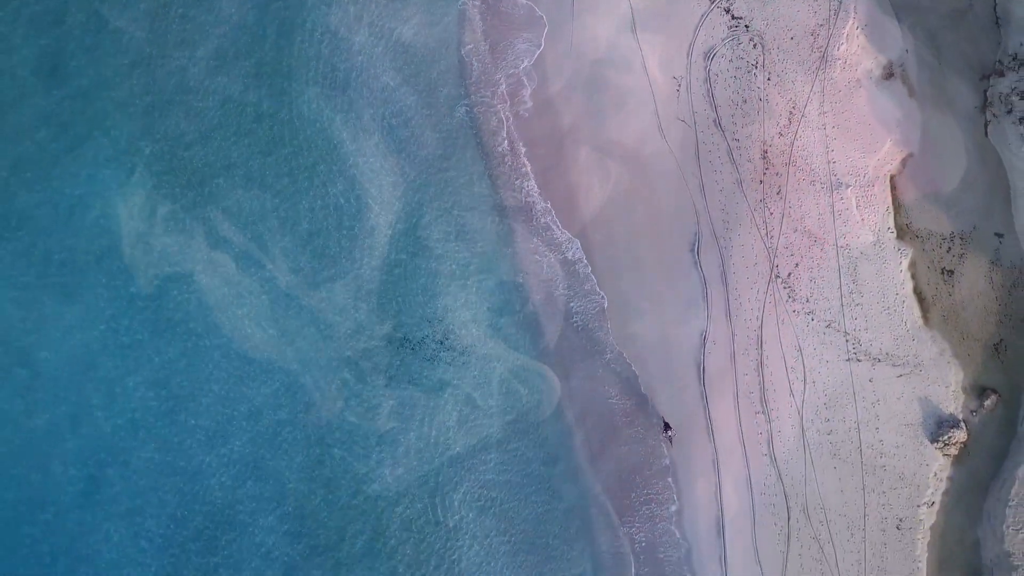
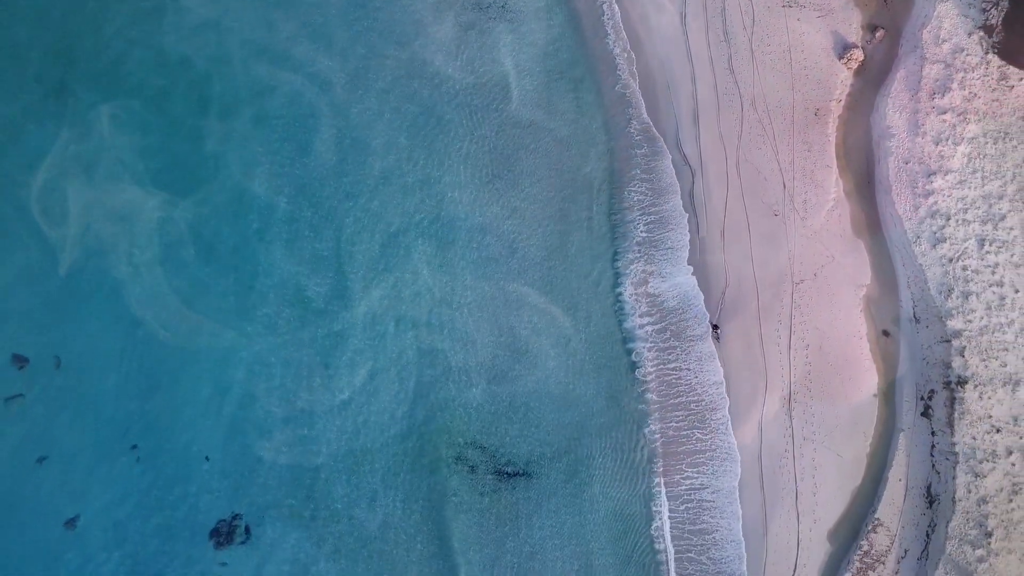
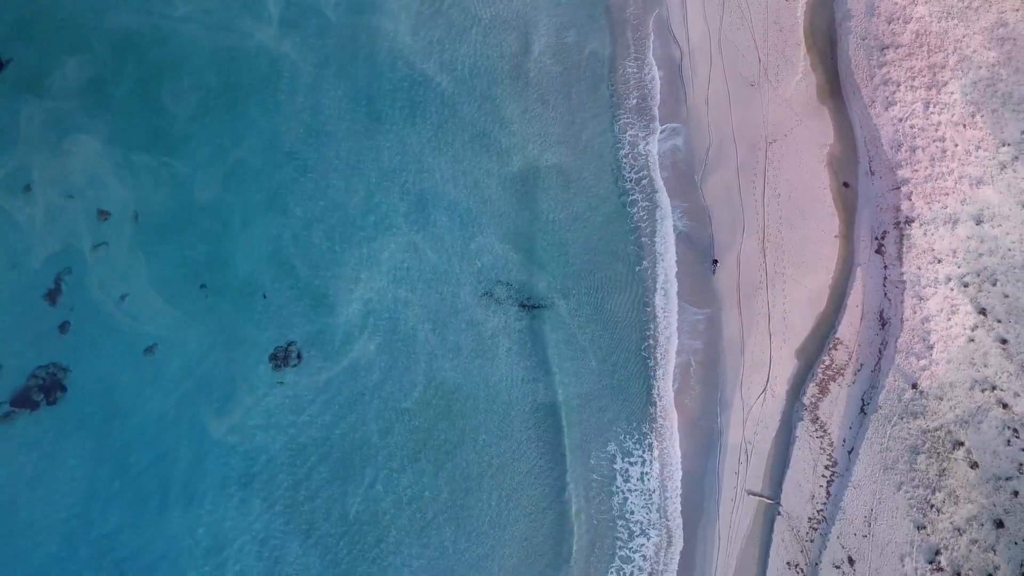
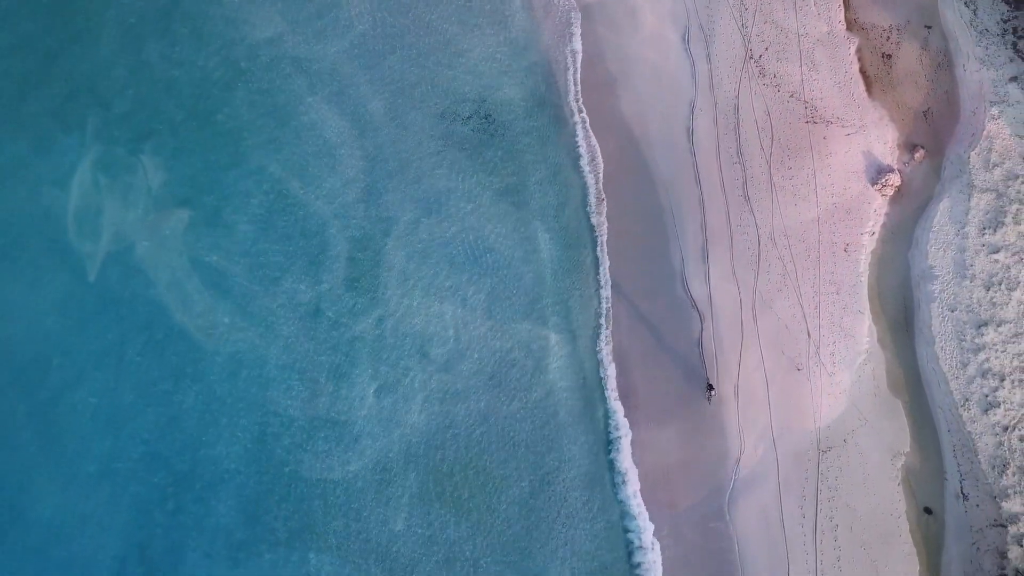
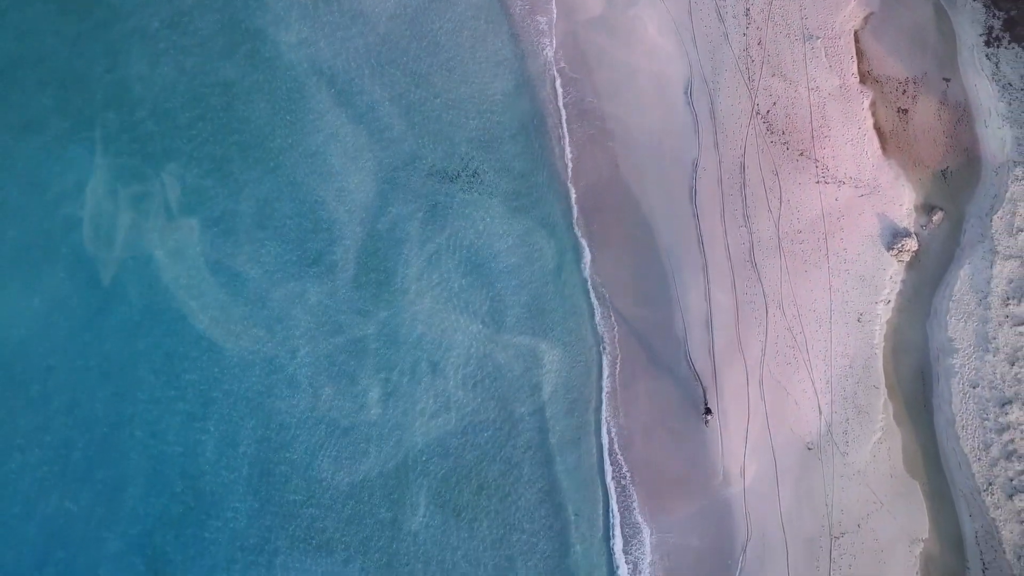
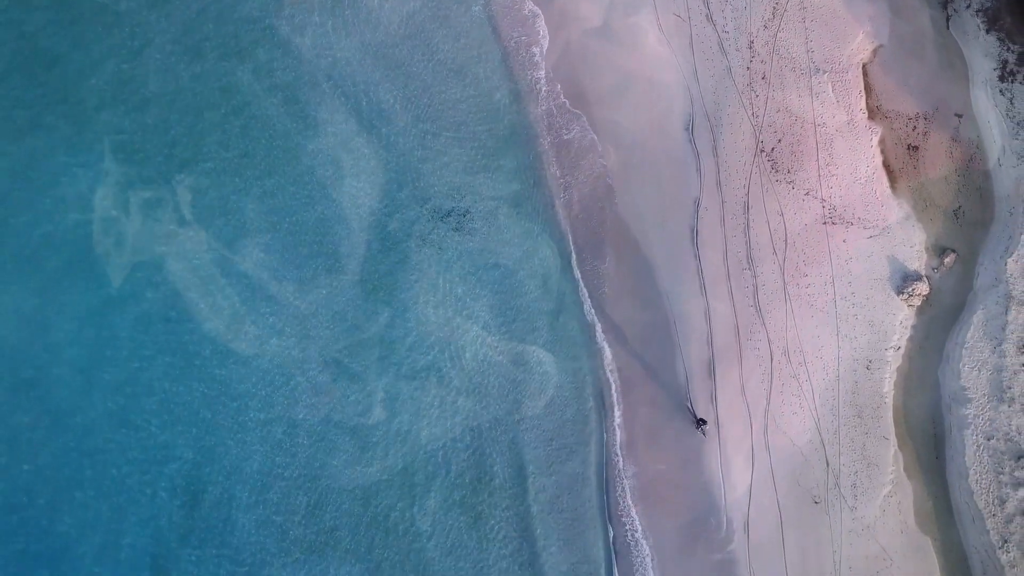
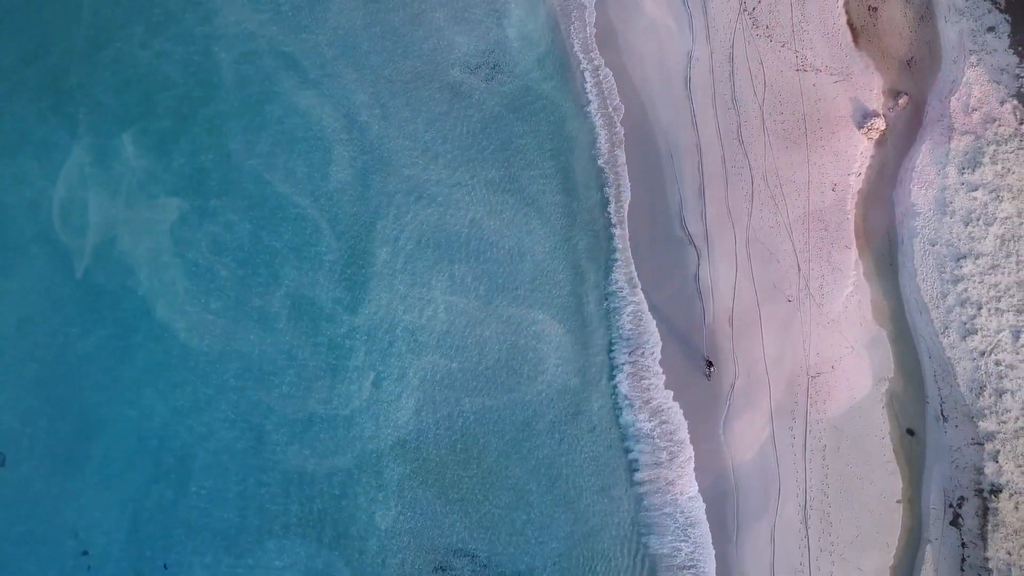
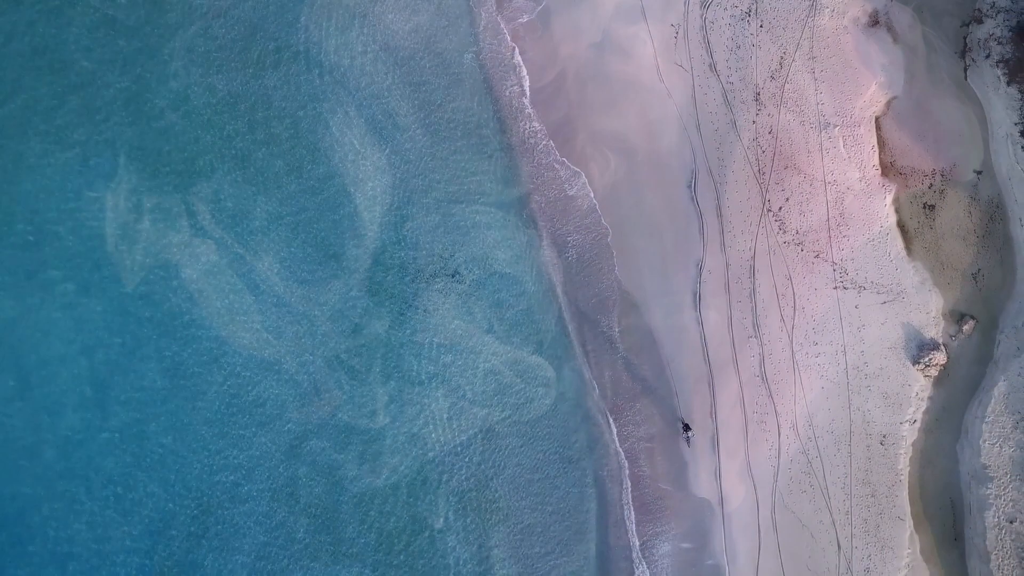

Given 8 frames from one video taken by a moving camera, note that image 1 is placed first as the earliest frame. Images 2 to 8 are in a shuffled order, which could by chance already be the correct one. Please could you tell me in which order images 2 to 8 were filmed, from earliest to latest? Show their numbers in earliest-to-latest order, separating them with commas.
8, 6, 5, 4, 7, 2, 3
